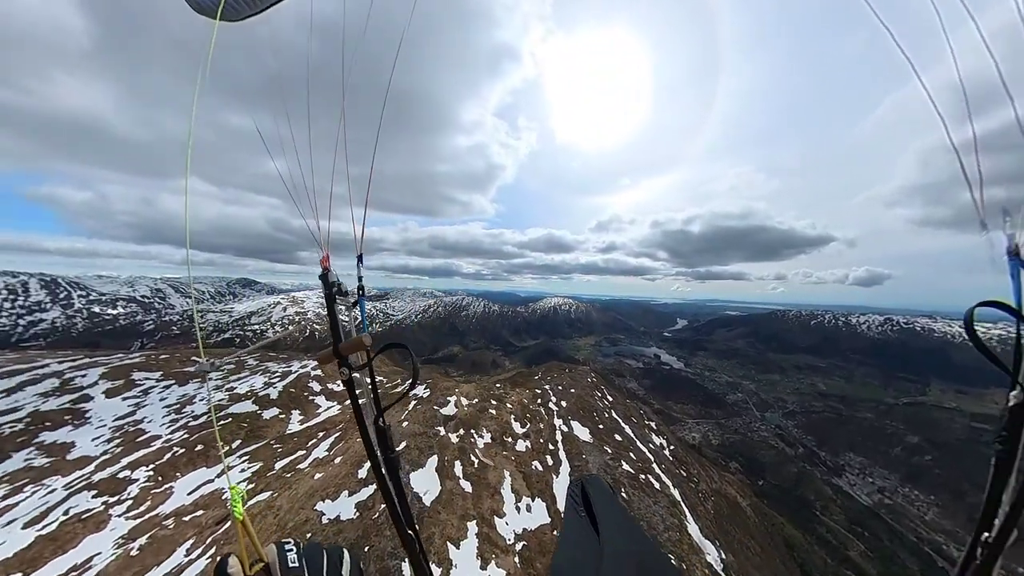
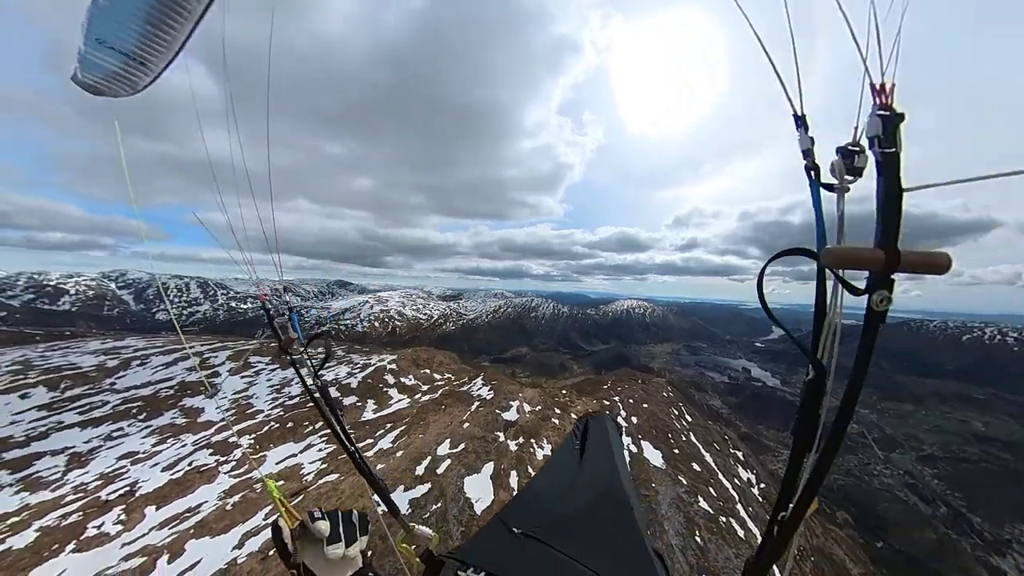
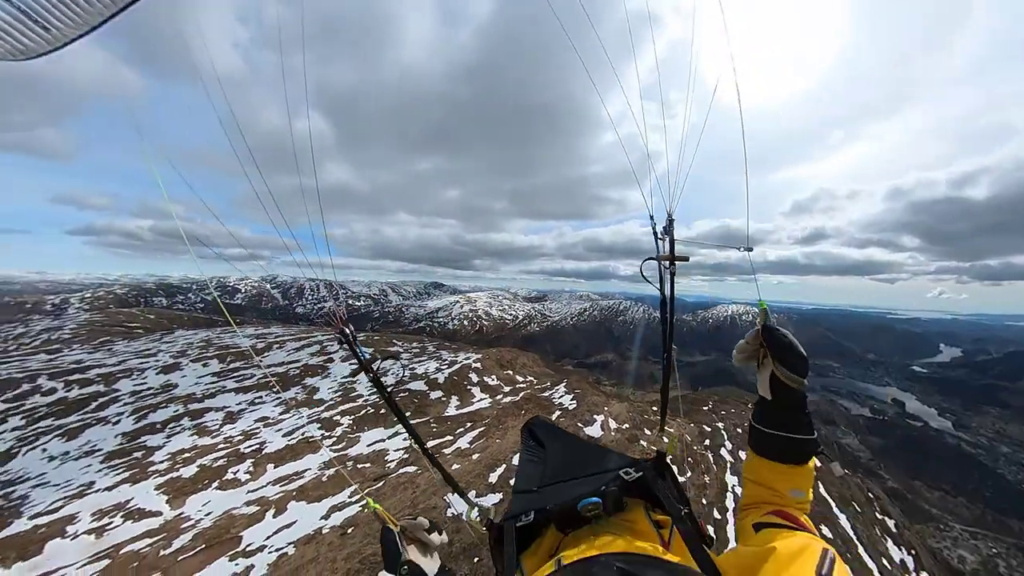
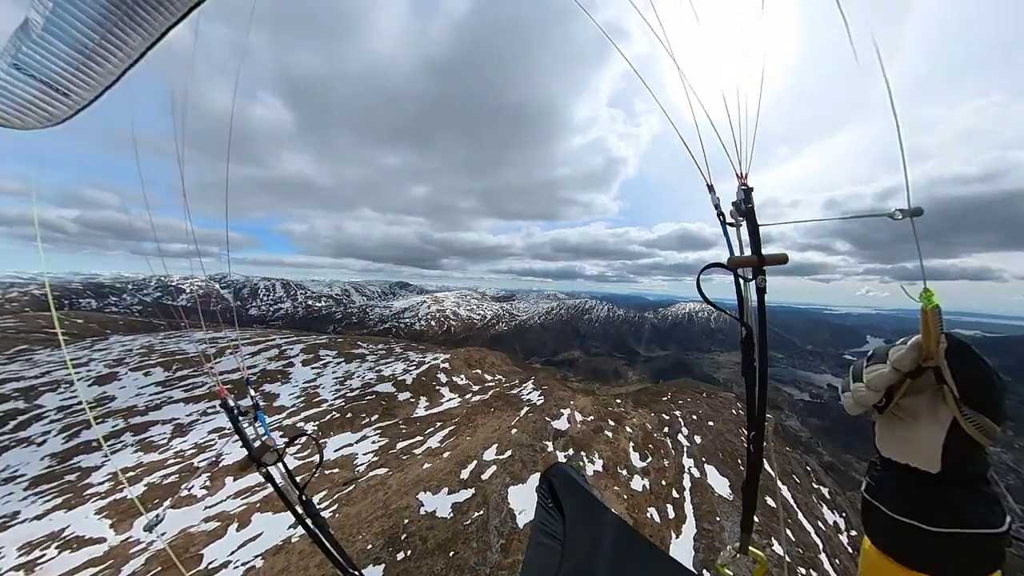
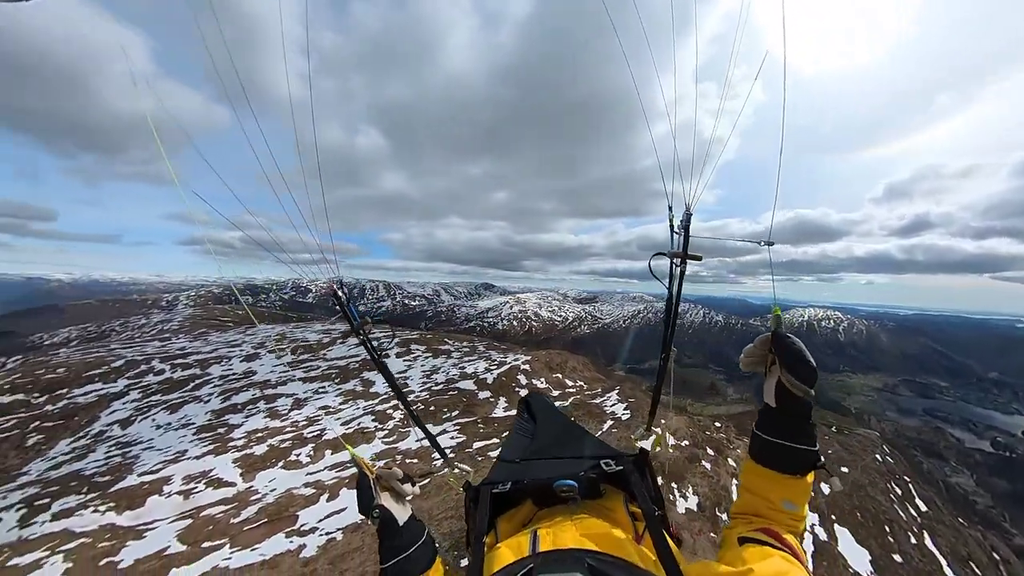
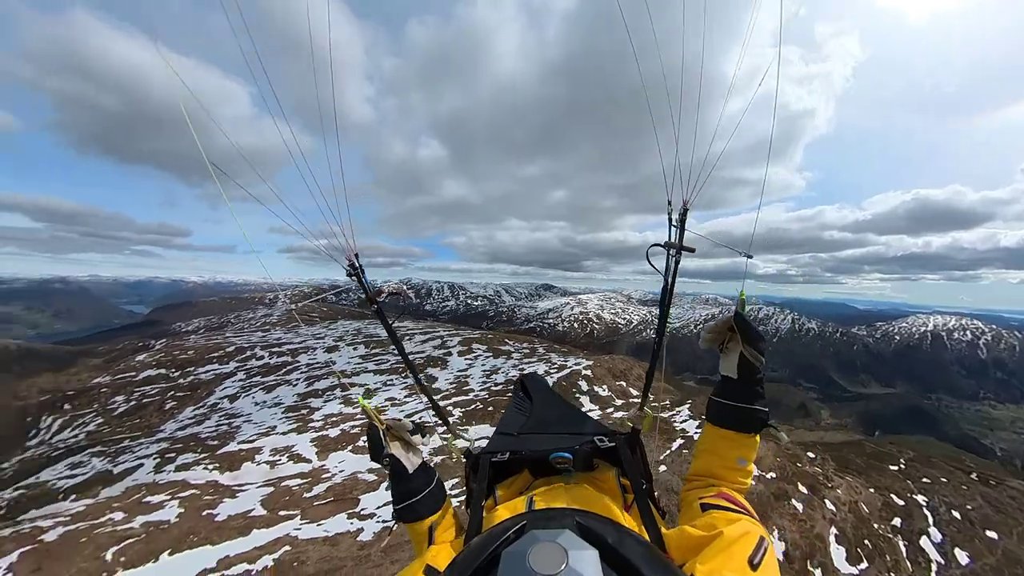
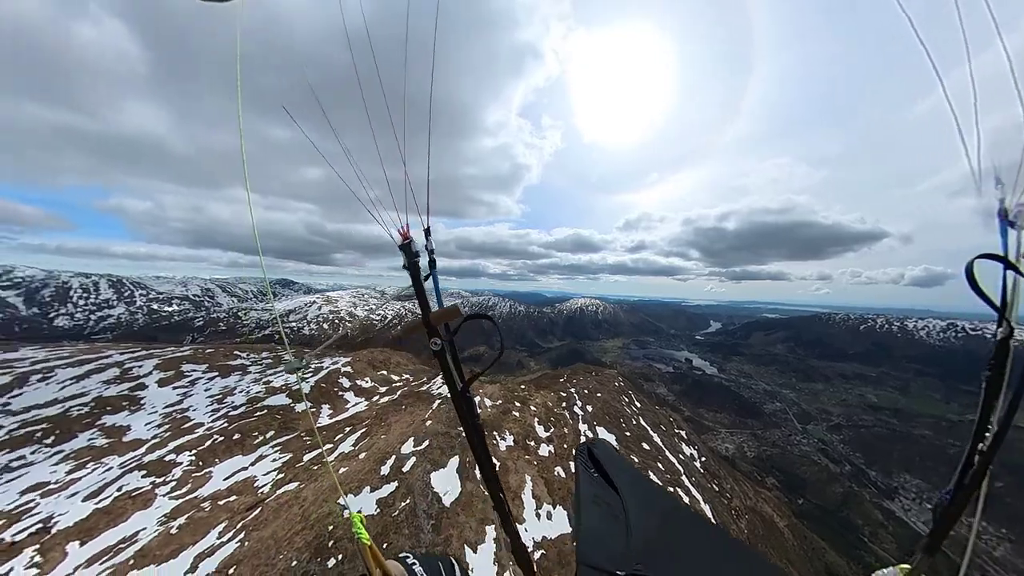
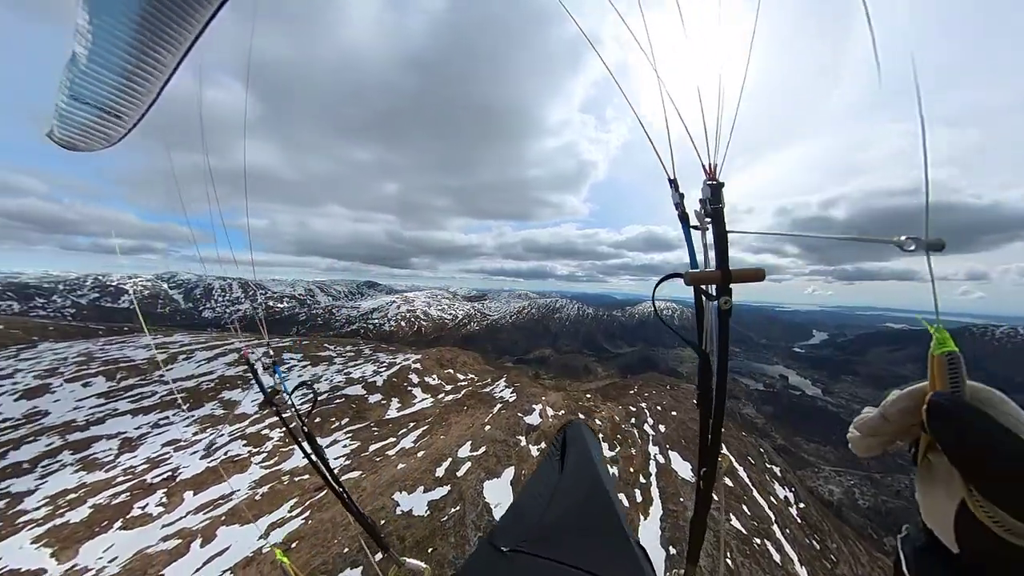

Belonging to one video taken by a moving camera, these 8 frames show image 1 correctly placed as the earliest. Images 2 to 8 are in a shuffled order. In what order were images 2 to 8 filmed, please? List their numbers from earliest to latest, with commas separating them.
7, 2, 8, 4, 3, 5, 6
